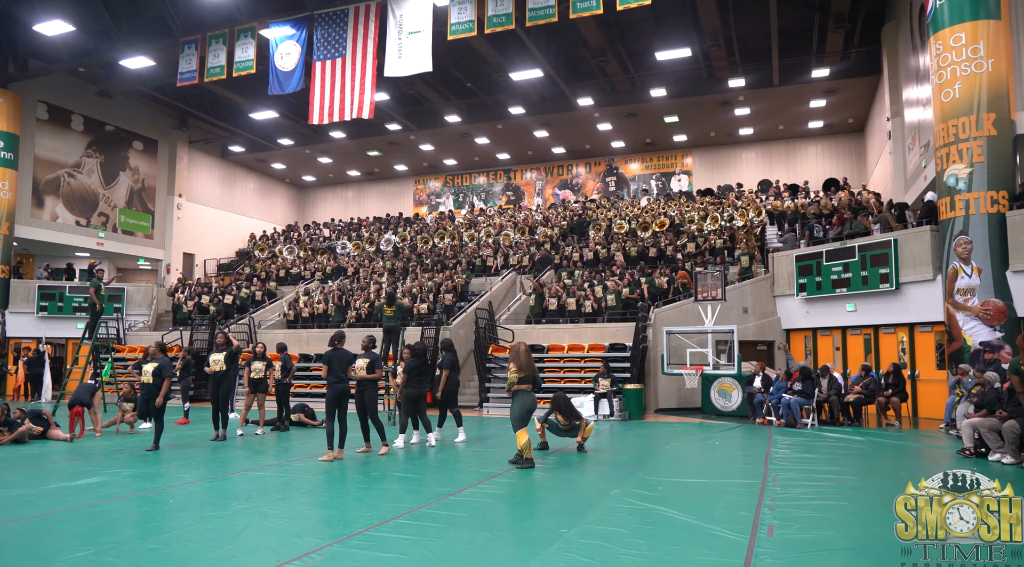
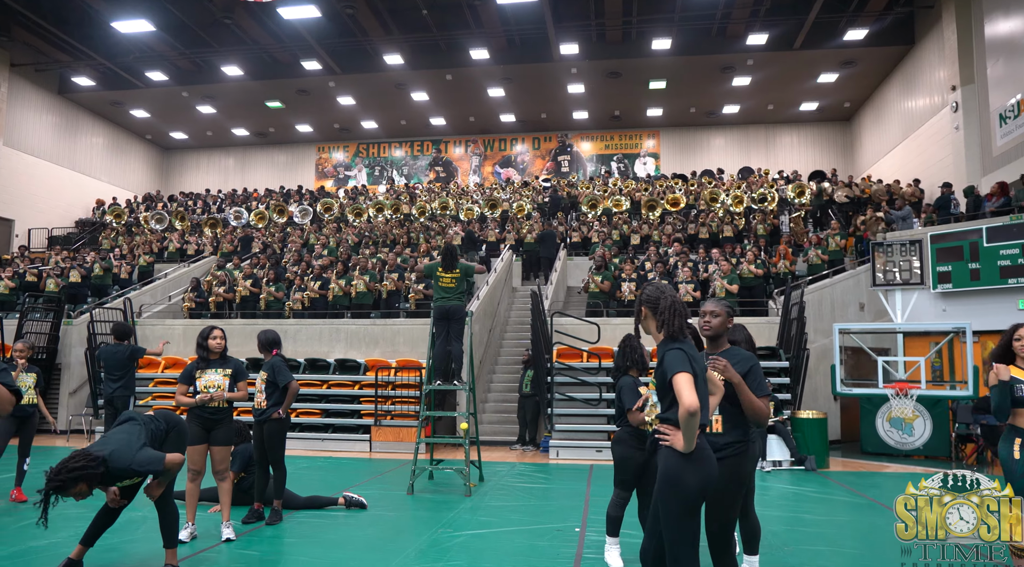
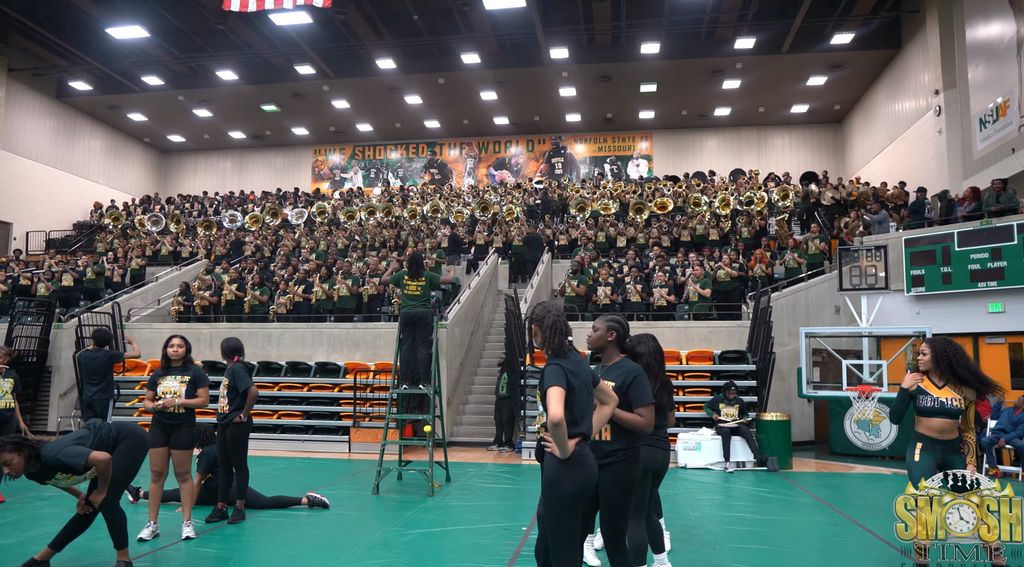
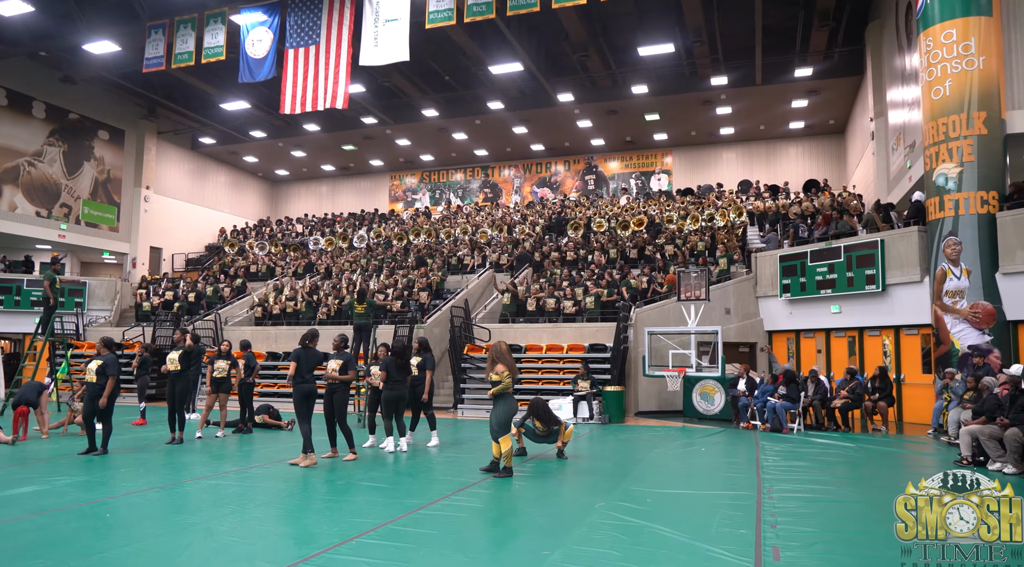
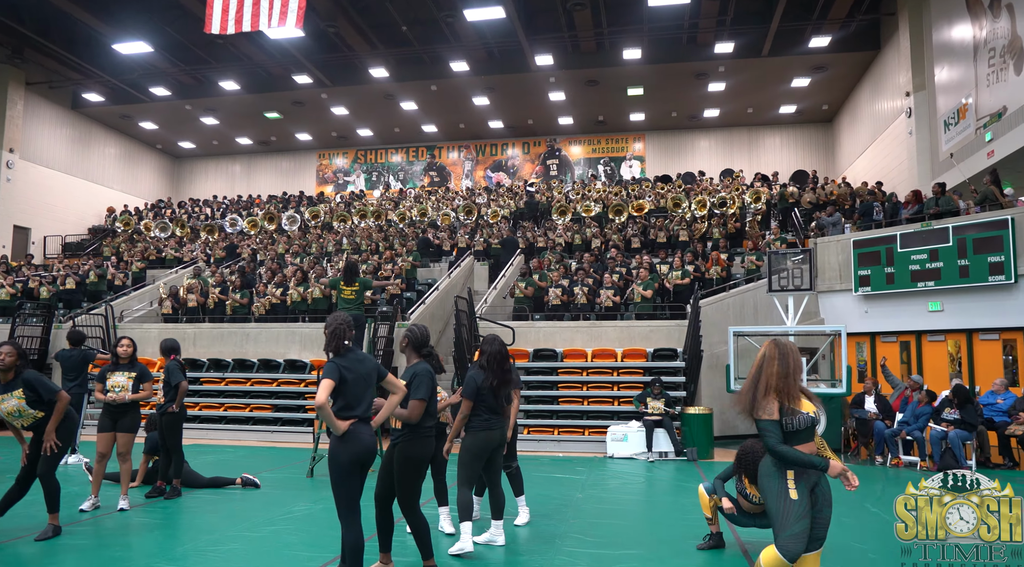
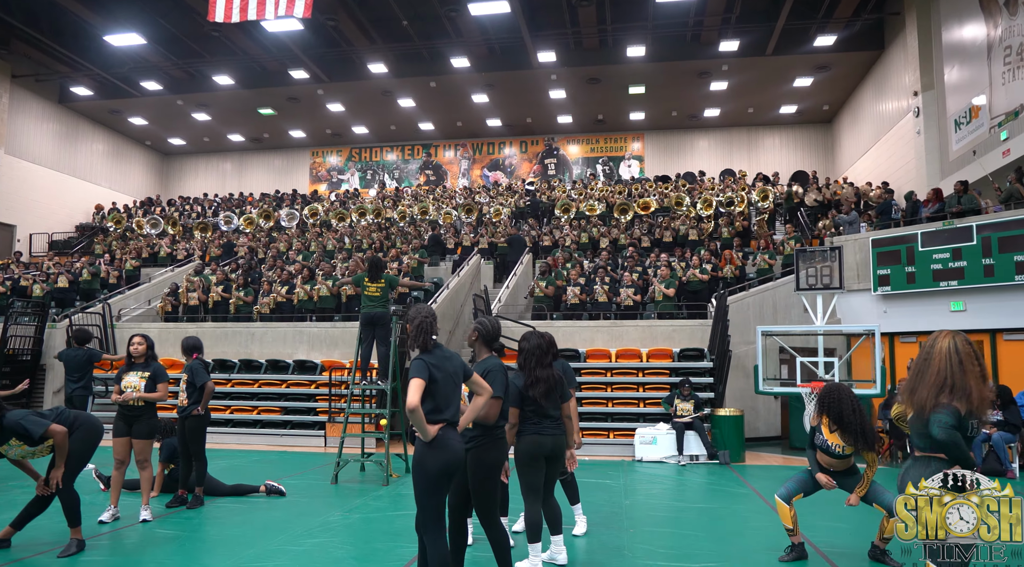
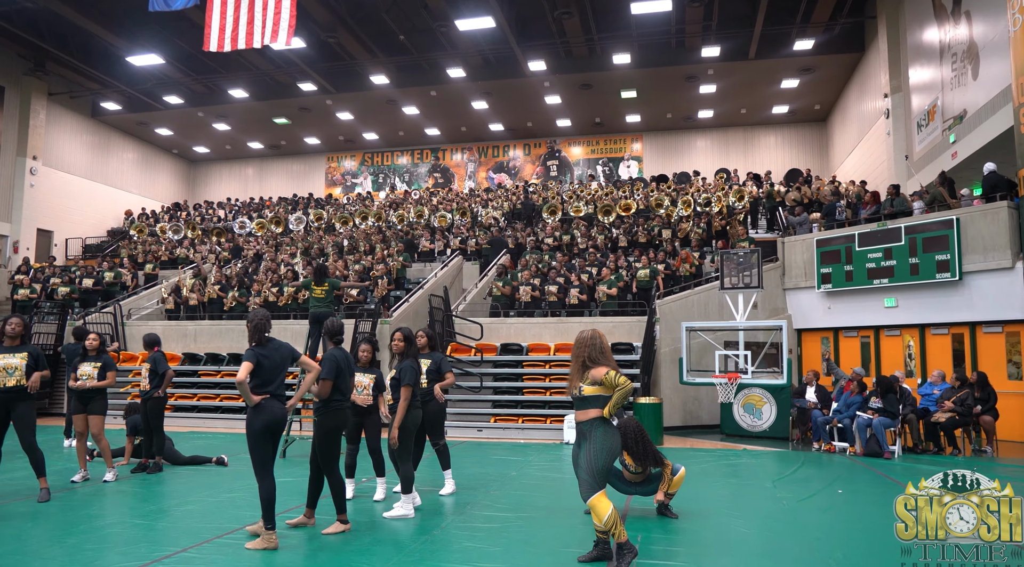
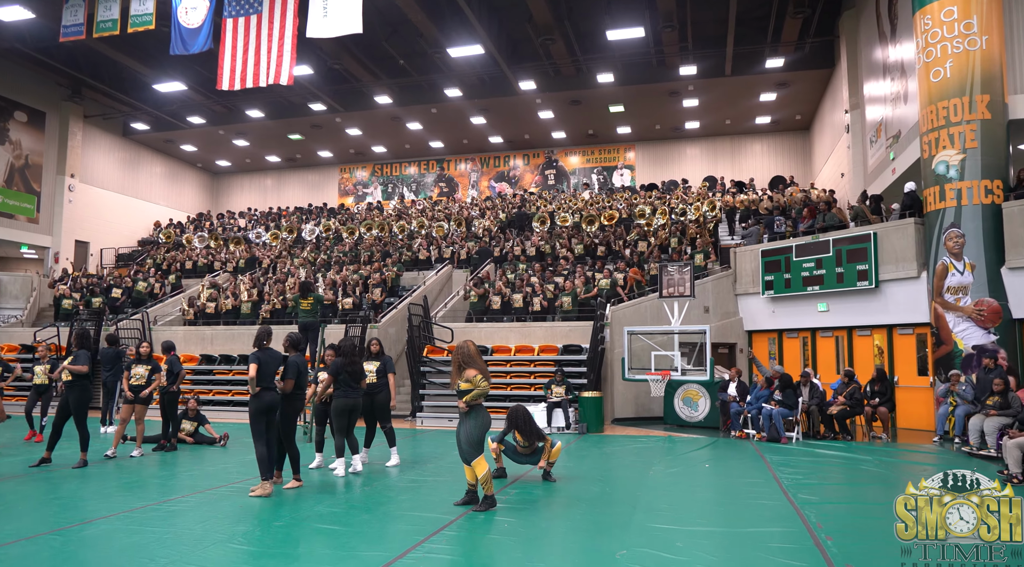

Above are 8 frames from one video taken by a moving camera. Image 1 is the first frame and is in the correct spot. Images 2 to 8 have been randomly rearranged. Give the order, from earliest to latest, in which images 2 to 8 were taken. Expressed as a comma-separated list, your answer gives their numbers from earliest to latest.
4, 8, 7, 5, 6, 3, 2
